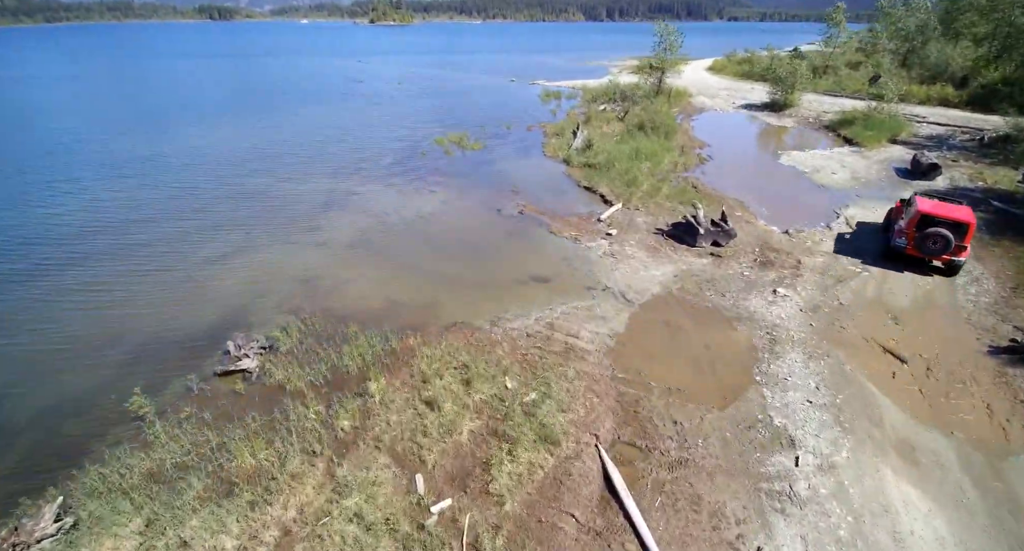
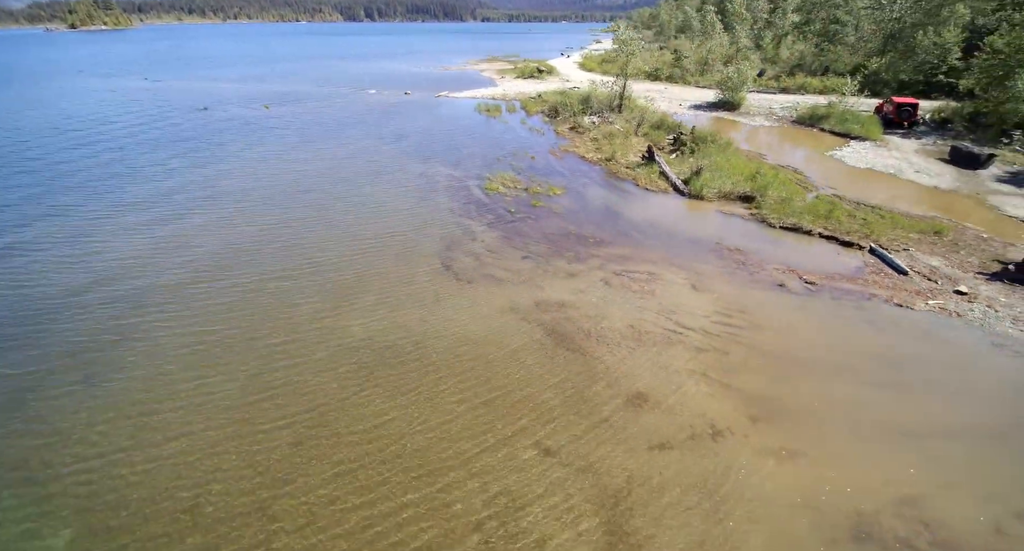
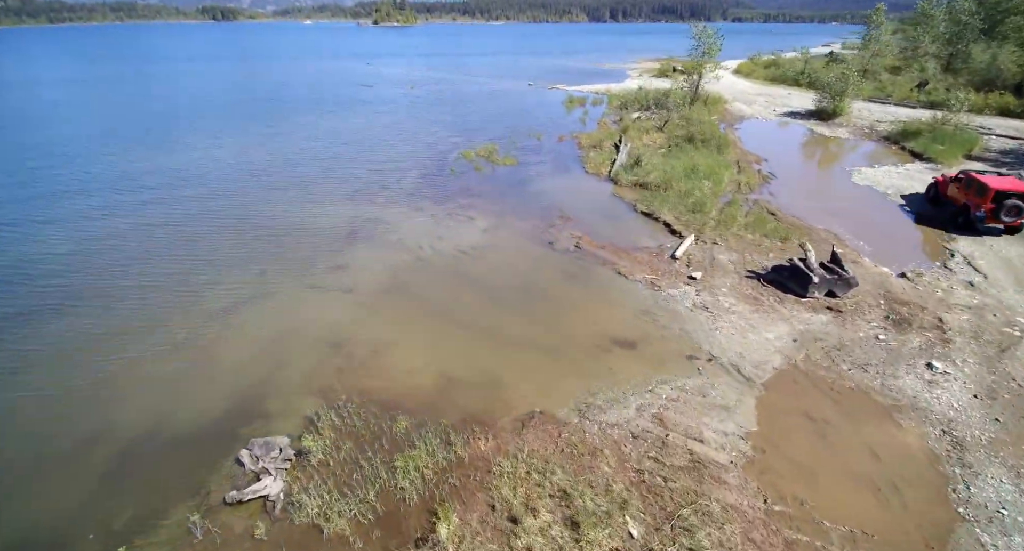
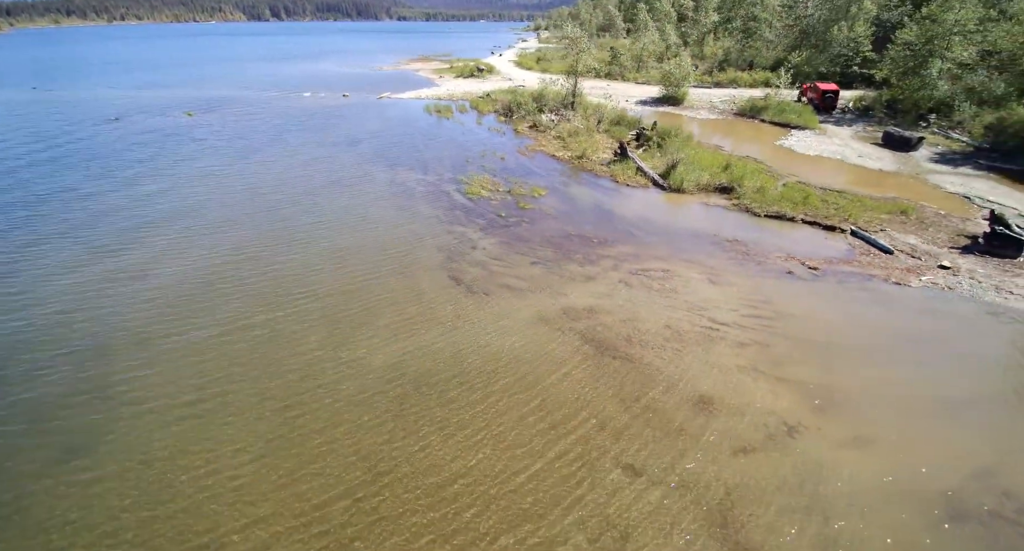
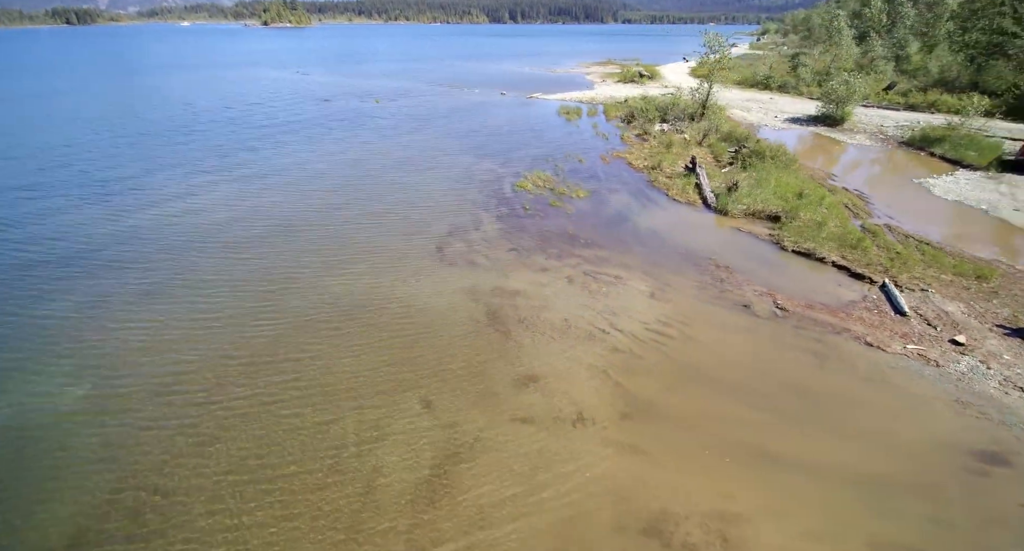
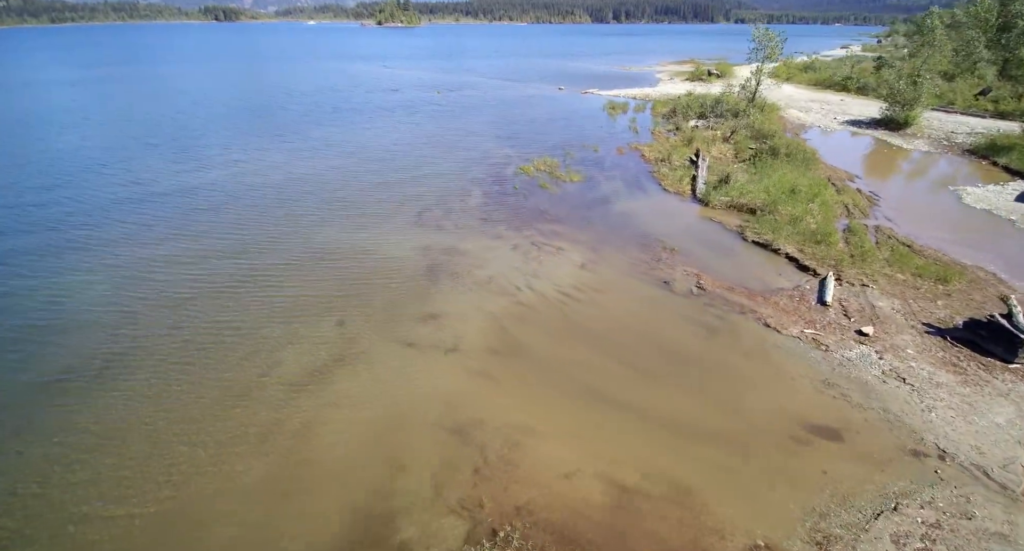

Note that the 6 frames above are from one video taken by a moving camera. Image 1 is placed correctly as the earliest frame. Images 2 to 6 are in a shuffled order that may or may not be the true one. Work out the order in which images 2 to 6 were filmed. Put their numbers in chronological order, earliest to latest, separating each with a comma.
3, 6, 5, 2, 4
